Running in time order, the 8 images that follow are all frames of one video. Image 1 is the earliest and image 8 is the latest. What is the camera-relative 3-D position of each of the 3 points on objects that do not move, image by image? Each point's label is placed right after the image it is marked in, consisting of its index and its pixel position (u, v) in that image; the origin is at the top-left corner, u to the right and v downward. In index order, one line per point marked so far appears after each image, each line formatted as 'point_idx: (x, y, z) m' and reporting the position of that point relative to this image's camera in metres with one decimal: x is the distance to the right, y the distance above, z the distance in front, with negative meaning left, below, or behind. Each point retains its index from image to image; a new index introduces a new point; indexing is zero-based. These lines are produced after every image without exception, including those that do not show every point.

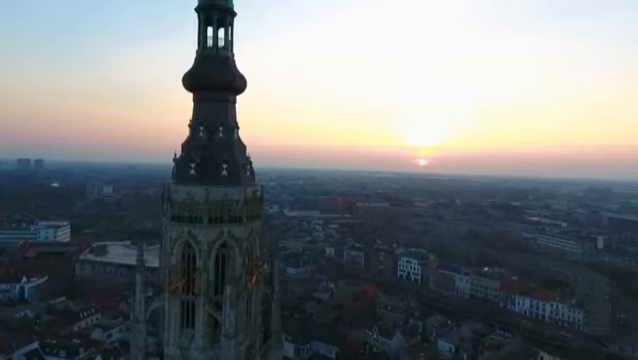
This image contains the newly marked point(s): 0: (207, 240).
0: (-1.8, -1.0, +9.4) m
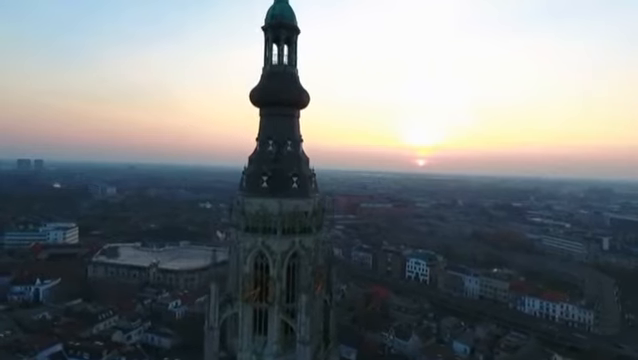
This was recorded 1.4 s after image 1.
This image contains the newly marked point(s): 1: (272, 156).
0: (-0.7, -1.2, +9.8) m
1: (-0.8, +0.4, +10.2) m
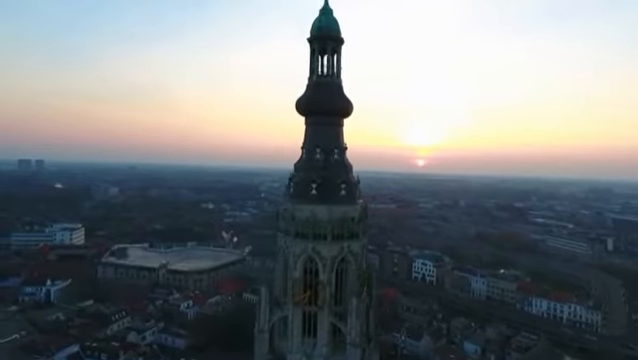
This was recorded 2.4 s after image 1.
0: (+0.2, -1.4, +10.2) m
1: (0.0, +0.3, +10.5) m
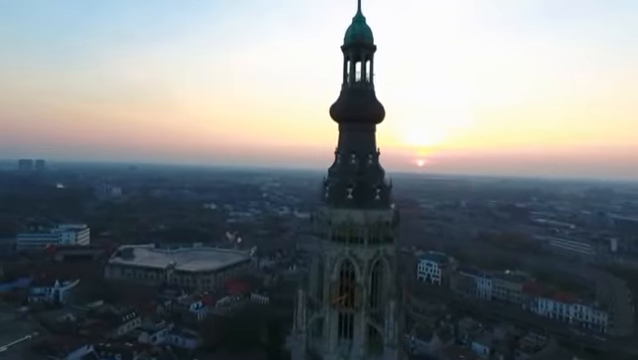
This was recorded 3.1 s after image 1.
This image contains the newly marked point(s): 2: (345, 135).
0: (+0.9, -1.5, +10.4) m
1: (+0.7, +0.2, +10.8) m
2: (+0.5, +0.9, +11.2) m
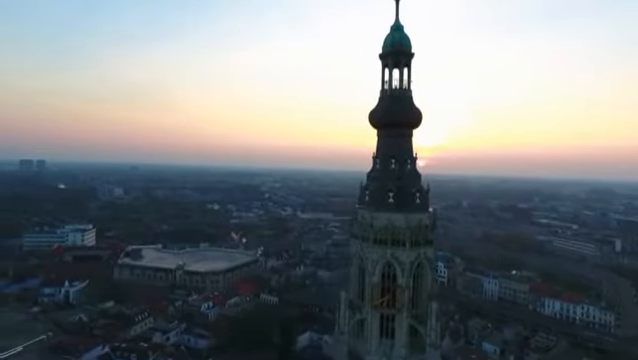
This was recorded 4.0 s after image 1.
0: (+1.7, -1.5, +10.7) m
1: (+1.5, +0.1, +11.0) m
2: (+1.3, +0.8, +11.5) m
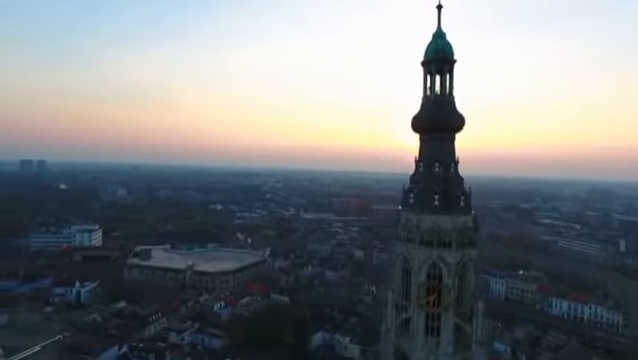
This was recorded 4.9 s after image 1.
0: (+2.7, -1.6, +11.0) m
1: (+2.5, +0.1, +11.4) m
2: (+2.2, +0.7, +11.8) m
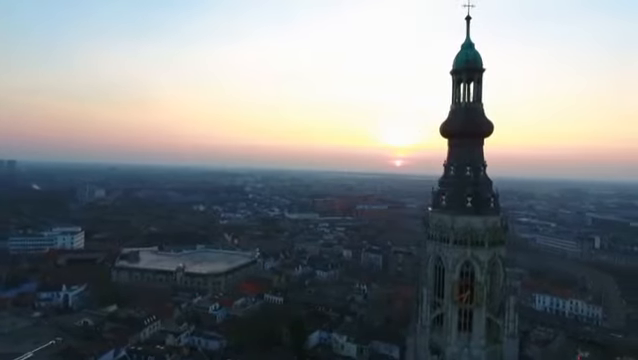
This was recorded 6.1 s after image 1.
0: (+3.5, -1.7, +11.7) m
1: (+3.3, 0.0, +12.0) m
2: (+3.0, +0.7, +12.5) m
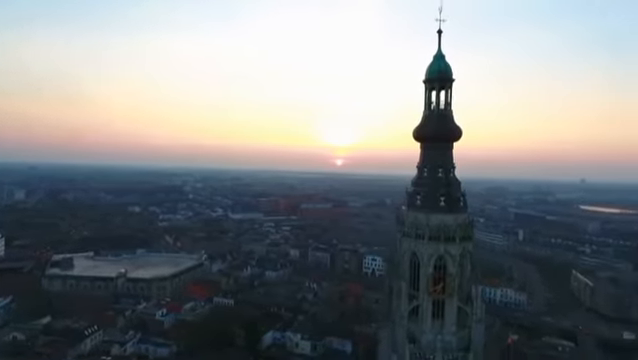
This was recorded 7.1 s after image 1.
0: (+3.2, -1.7, +12.7) m
1: (+2.9, 0.0, +13.0) m
2: (+2.6, +0.6, +13.4) m
